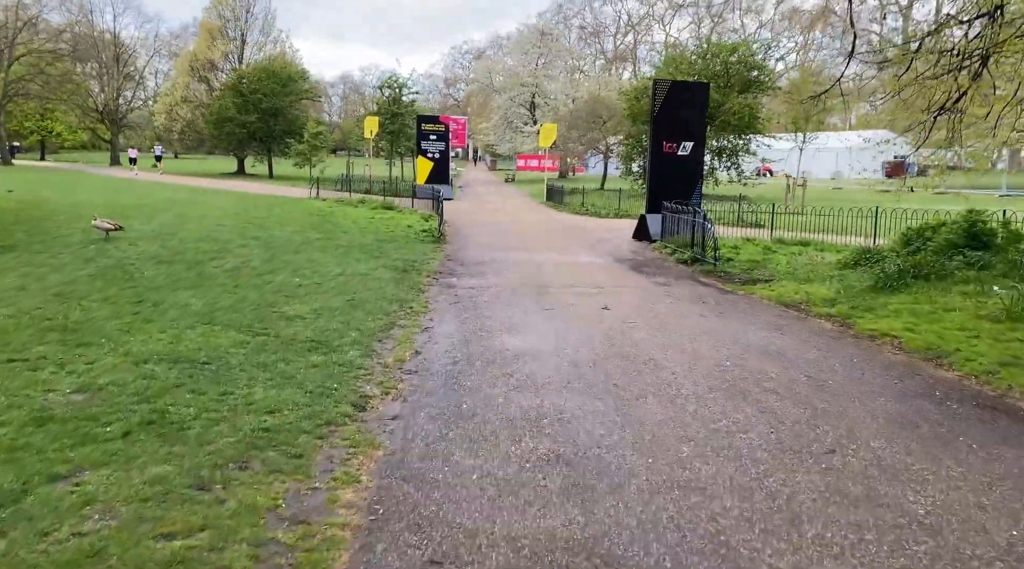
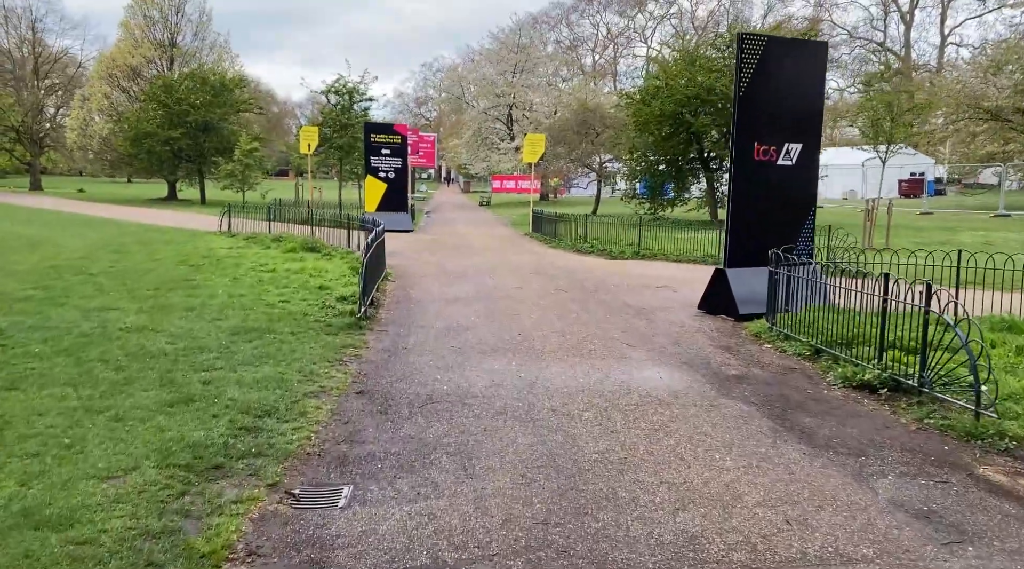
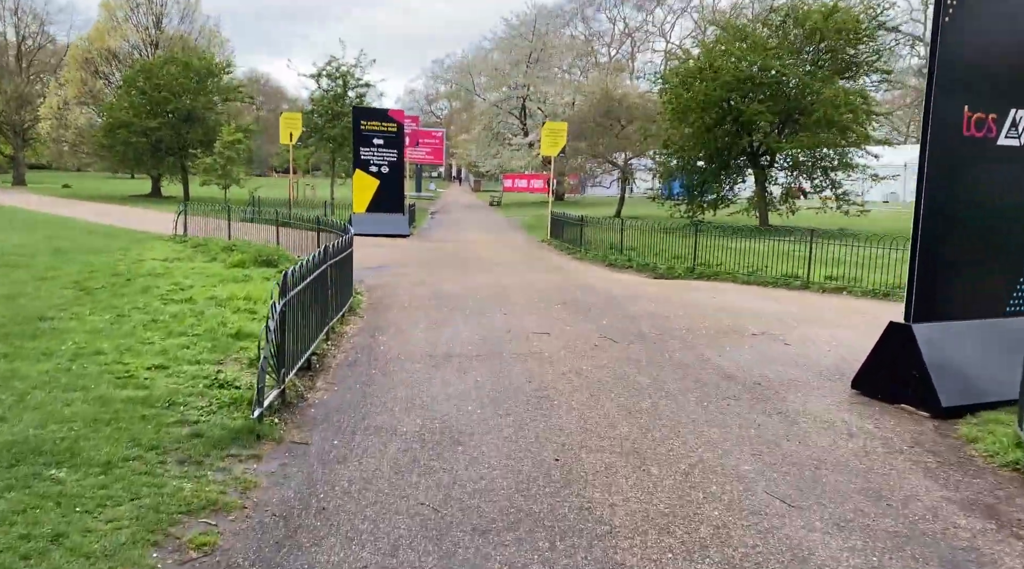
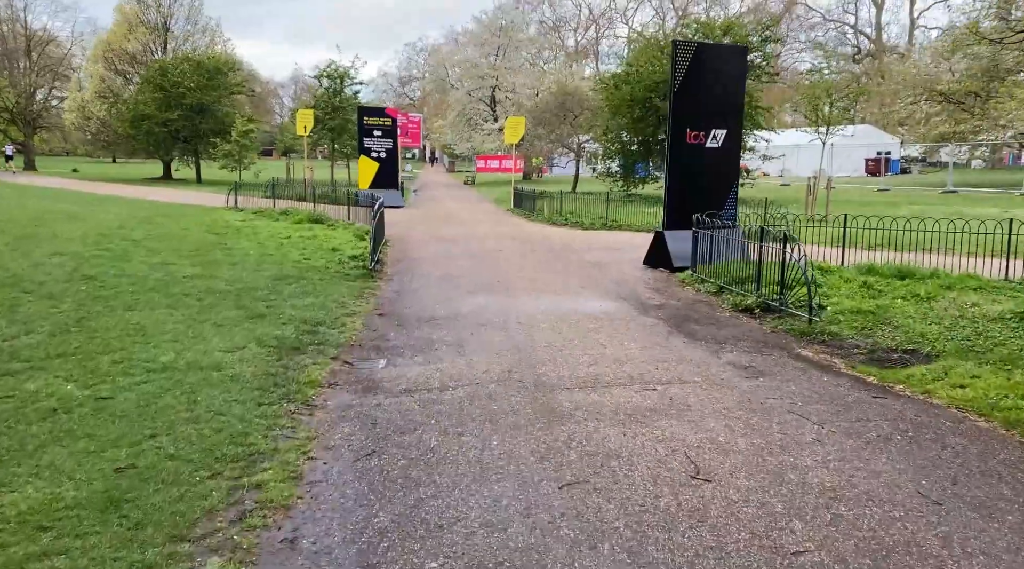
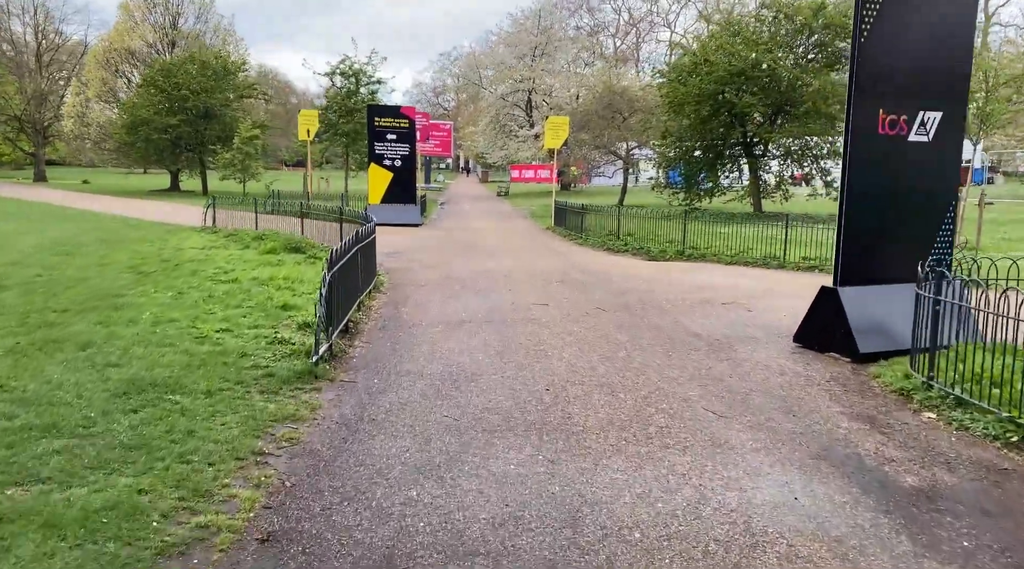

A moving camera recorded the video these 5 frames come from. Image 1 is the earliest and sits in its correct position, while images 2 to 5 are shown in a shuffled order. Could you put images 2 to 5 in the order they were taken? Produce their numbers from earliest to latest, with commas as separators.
4, 2, 5, 3
